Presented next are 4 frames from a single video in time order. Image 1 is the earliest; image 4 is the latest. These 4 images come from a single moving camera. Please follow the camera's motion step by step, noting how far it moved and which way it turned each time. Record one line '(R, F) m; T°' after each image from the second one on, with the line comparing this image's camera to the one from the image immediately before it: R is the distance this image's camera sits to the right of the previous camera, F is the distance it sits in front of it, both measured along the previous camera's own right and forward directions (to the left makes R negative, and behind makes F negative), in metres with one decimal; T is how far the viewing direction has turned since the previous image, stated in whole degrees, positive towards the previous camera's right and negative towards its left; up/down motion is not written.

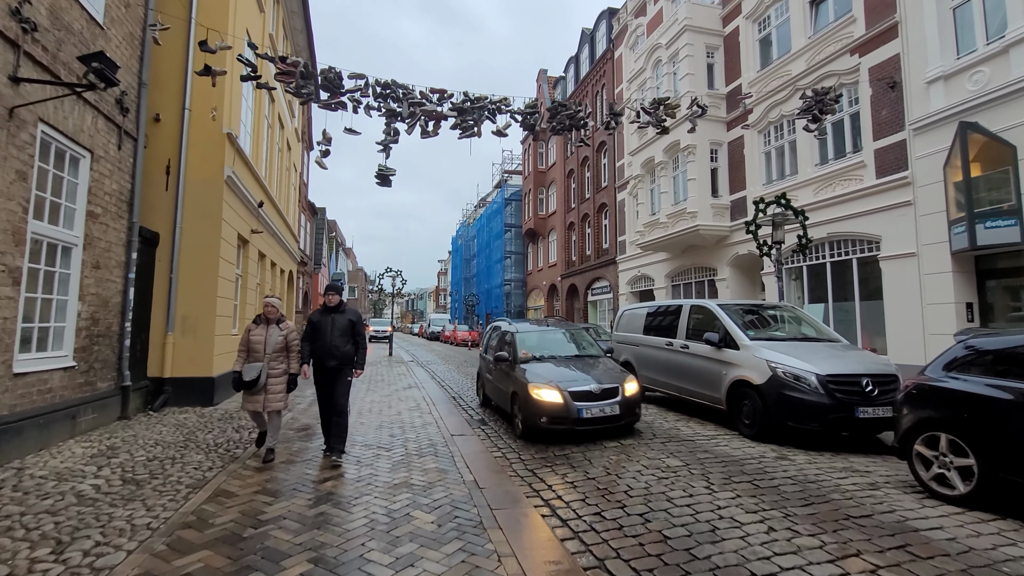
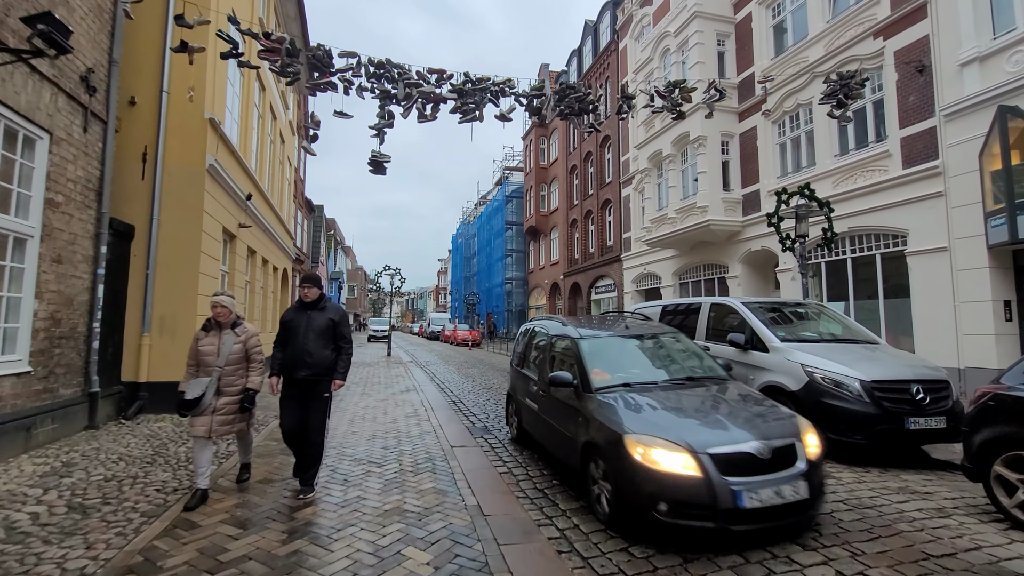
(-0.1, +0.6) m; 0°
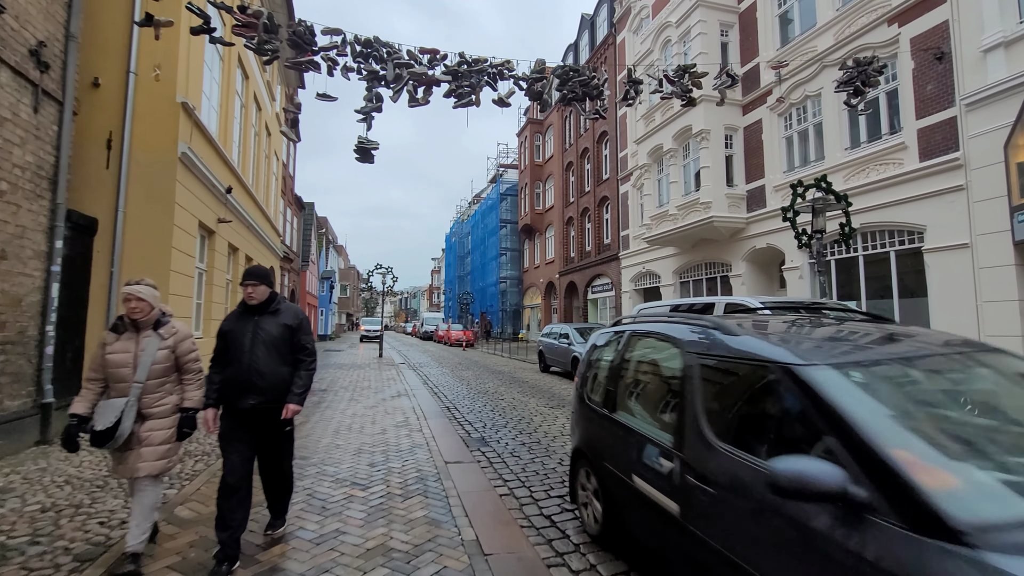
(-0.1, +0.6) m; +1°
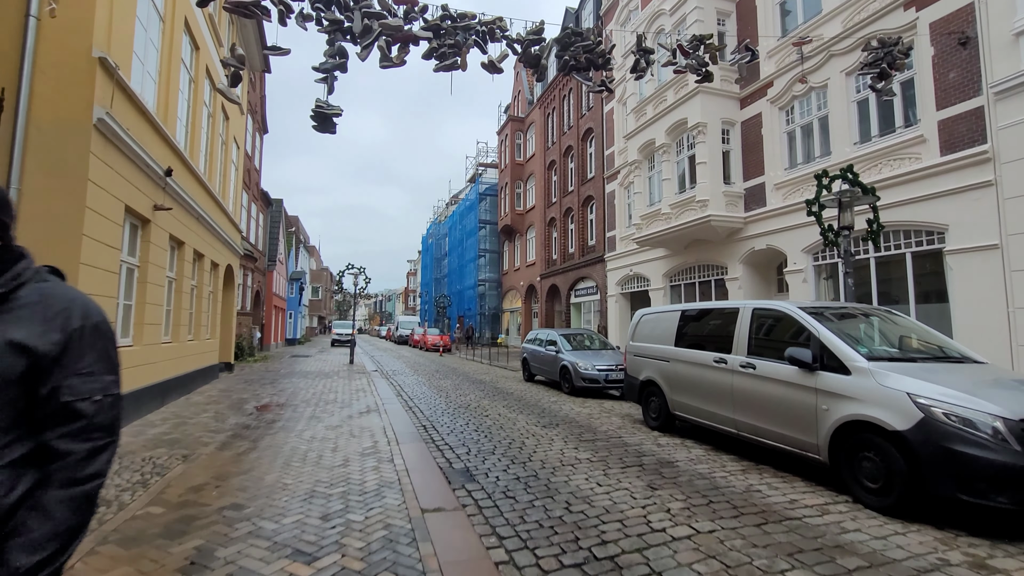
(-0.2, +1.2) m; +3°
